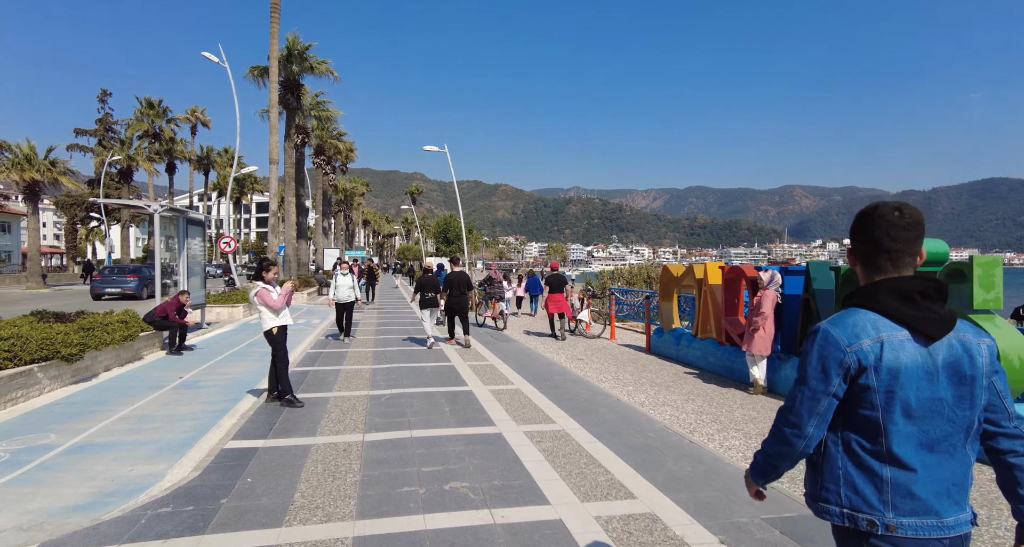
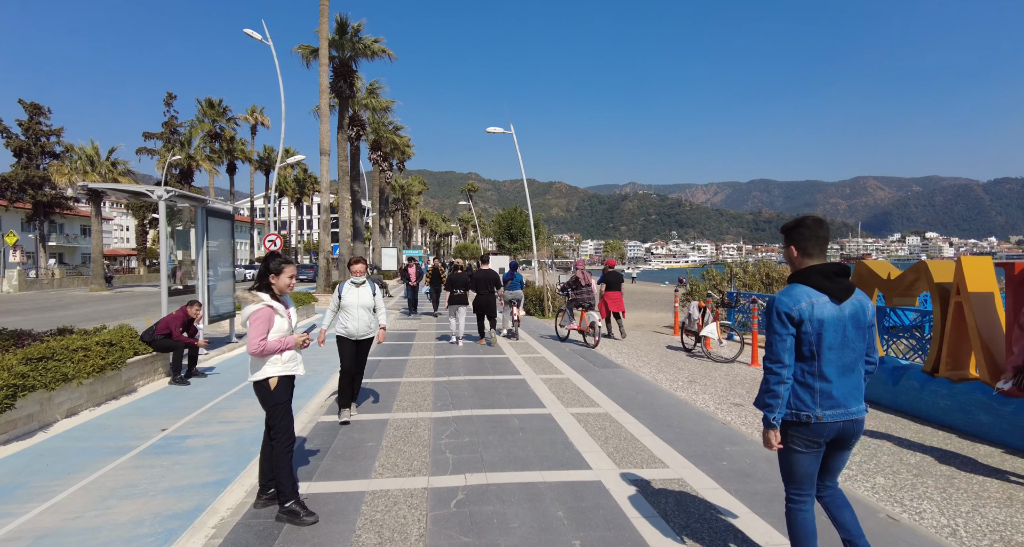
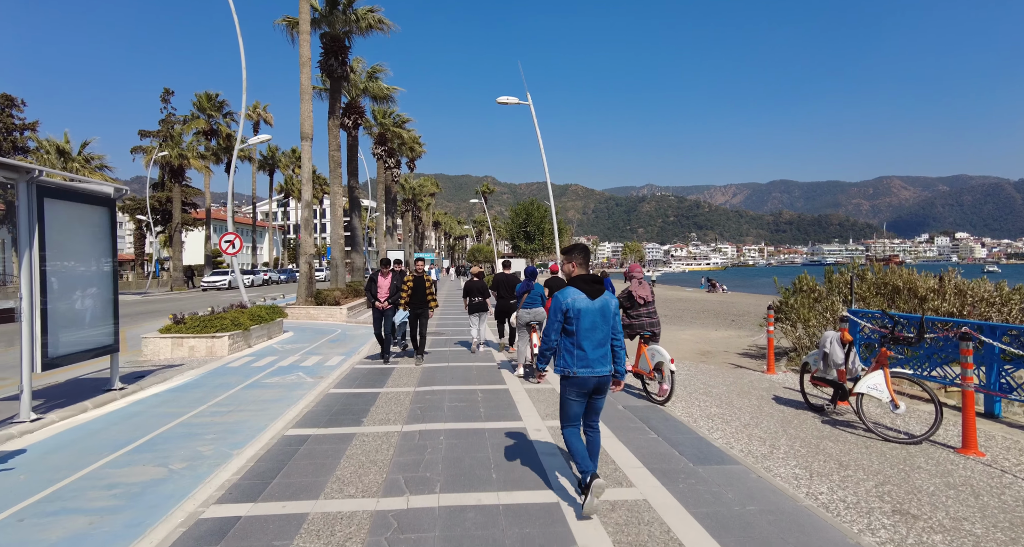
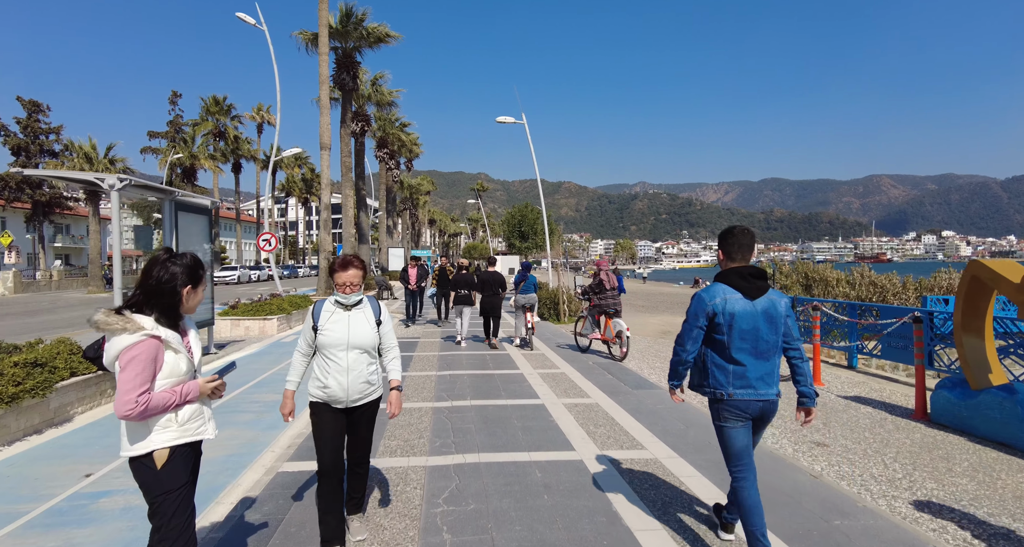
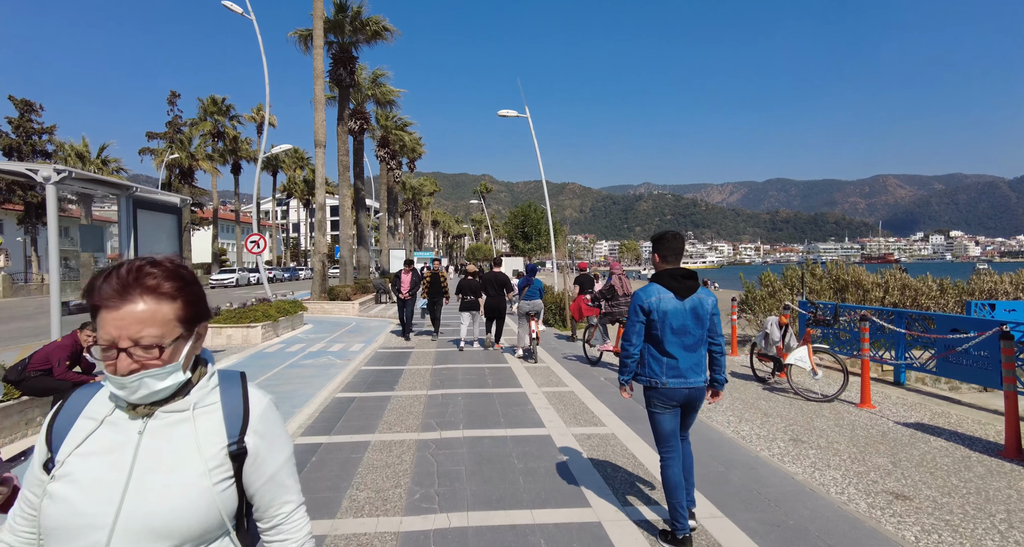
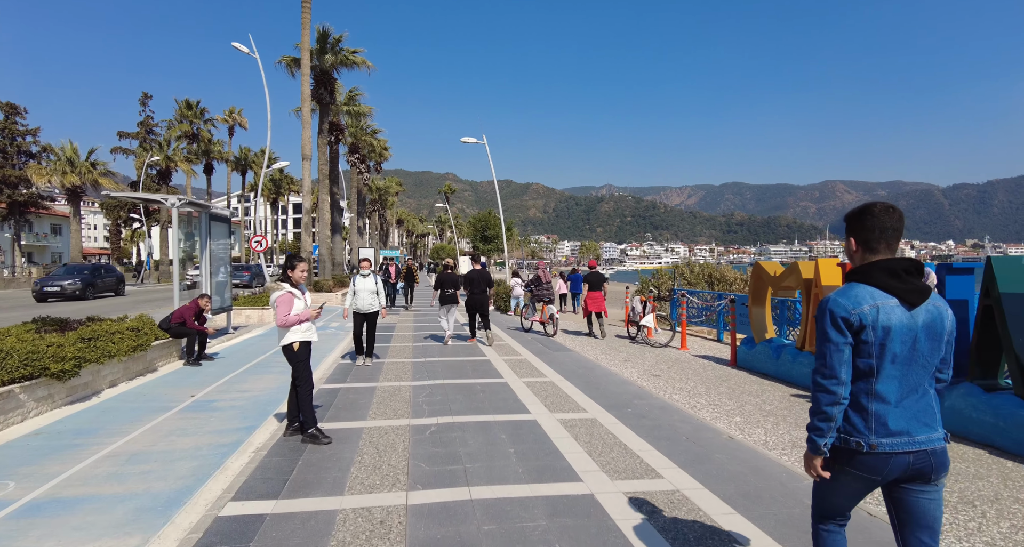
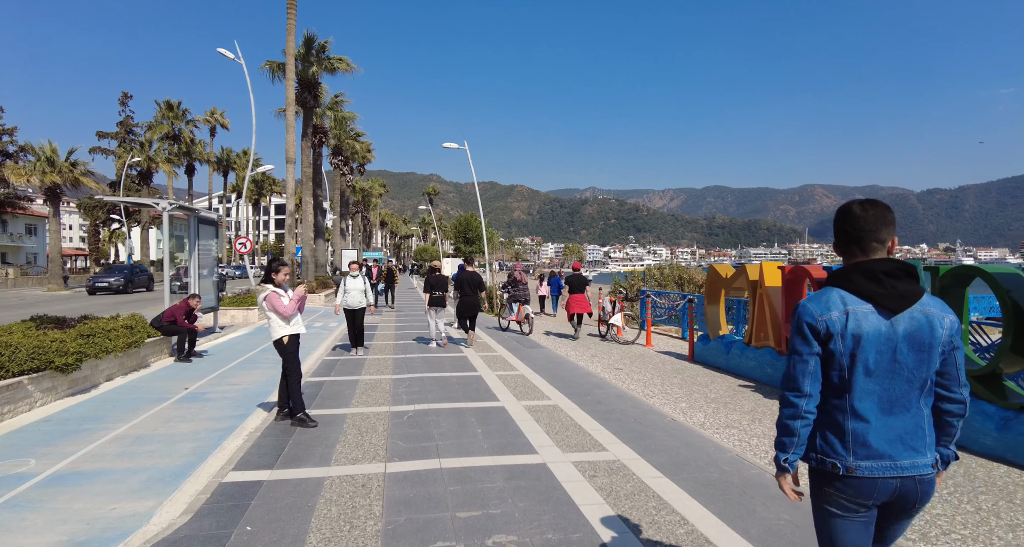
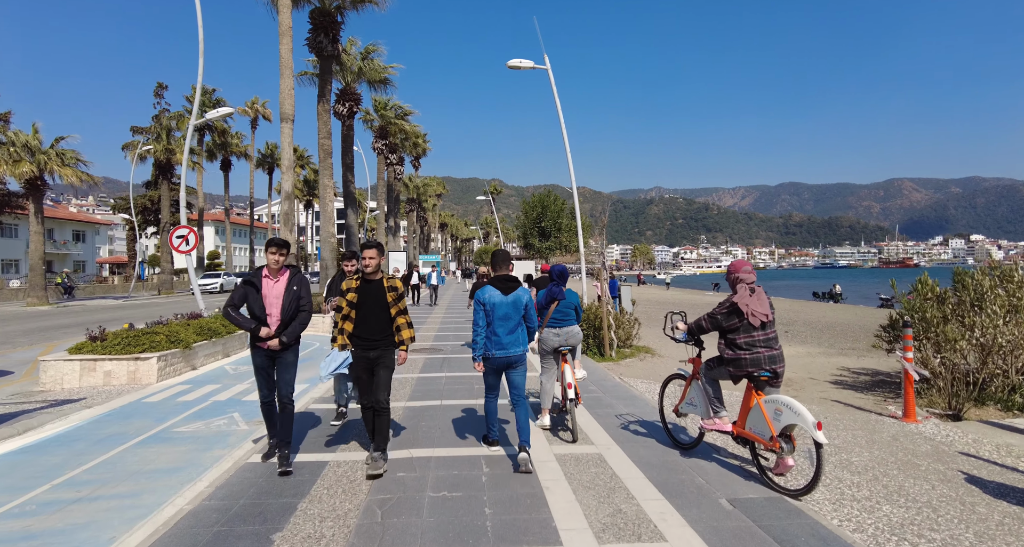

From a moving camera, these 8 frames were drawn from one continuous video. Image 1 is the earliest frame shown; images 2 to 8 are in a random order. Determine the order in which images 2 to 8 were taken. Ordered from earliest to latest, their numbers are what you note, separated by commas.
7, 6, 2, 4, 5, 3, 8
